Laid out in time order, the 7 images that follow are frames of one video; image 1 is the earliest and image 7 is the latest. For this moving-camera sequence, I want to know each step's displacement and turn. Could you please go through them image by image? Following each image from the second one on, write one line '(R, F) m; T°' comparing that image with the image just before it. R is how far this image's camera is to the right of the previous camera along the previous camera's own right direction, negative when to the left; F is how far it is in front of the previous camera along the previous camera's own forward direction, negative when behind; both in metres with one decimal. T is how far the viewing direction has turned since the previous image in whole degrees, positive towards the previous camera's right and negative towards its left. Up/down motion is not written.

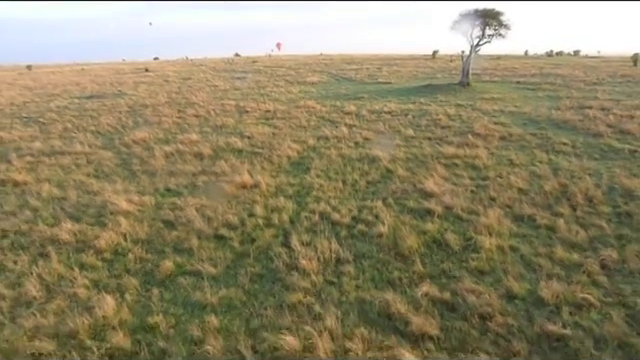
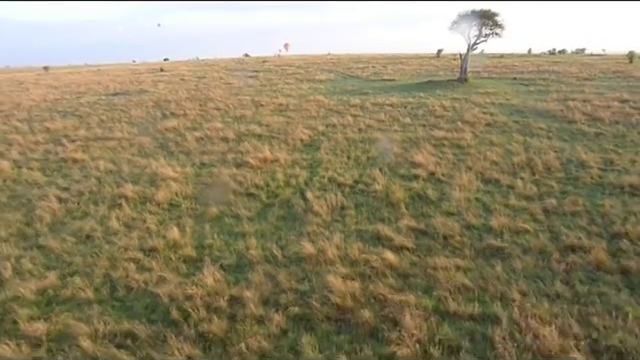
(0.0, -2.5) m; -1°
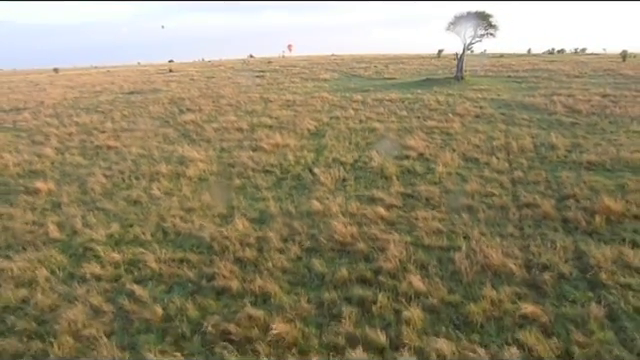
(0.0, -2.1) m; 0°
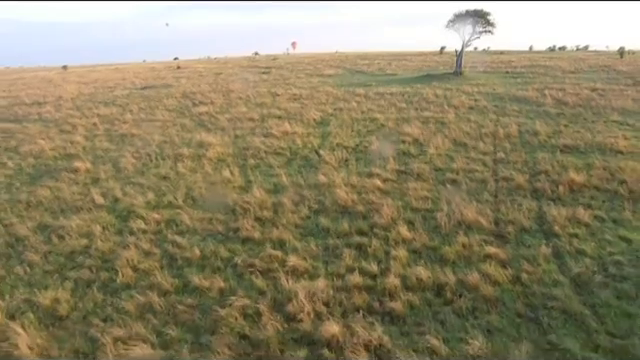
(0.0, -1.7) m; 0°
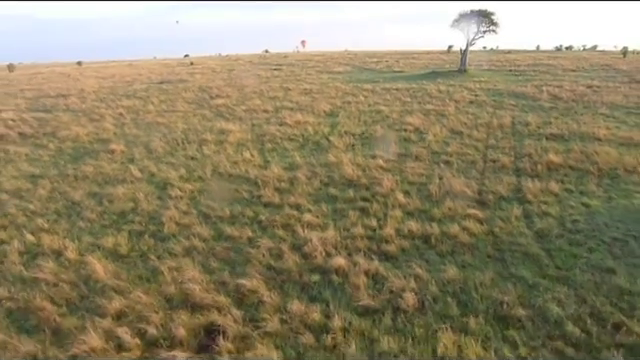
(0.0, -1.7) m; -1°
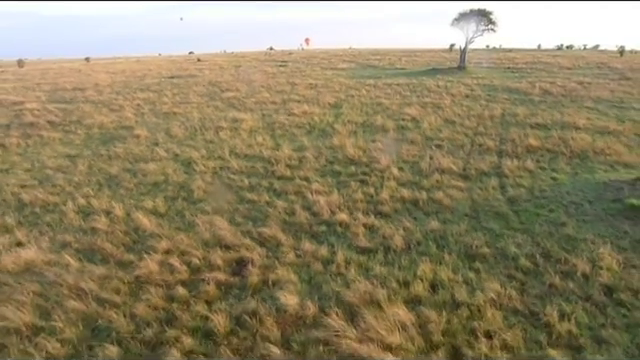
(-0.1, -1.7) m; 0°
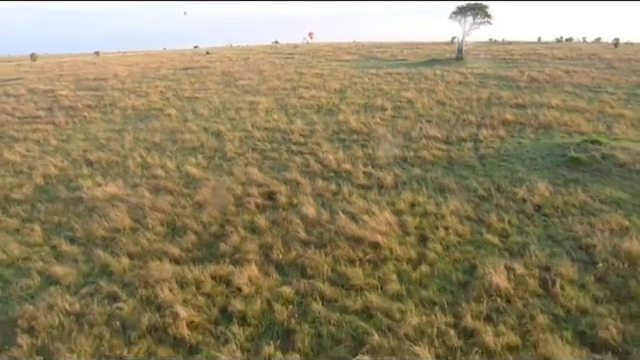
(-0.1, -2.7) m; 0°
